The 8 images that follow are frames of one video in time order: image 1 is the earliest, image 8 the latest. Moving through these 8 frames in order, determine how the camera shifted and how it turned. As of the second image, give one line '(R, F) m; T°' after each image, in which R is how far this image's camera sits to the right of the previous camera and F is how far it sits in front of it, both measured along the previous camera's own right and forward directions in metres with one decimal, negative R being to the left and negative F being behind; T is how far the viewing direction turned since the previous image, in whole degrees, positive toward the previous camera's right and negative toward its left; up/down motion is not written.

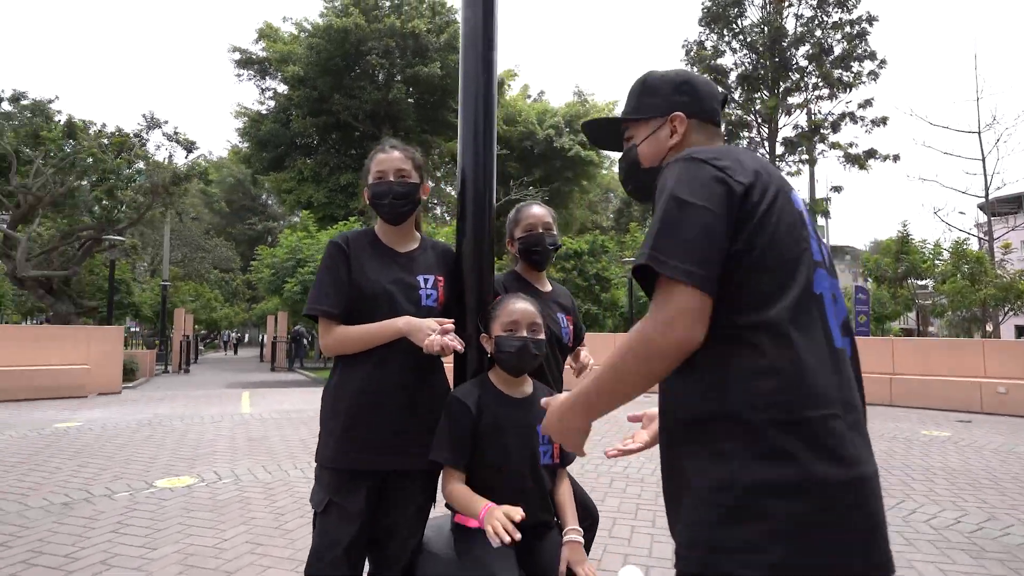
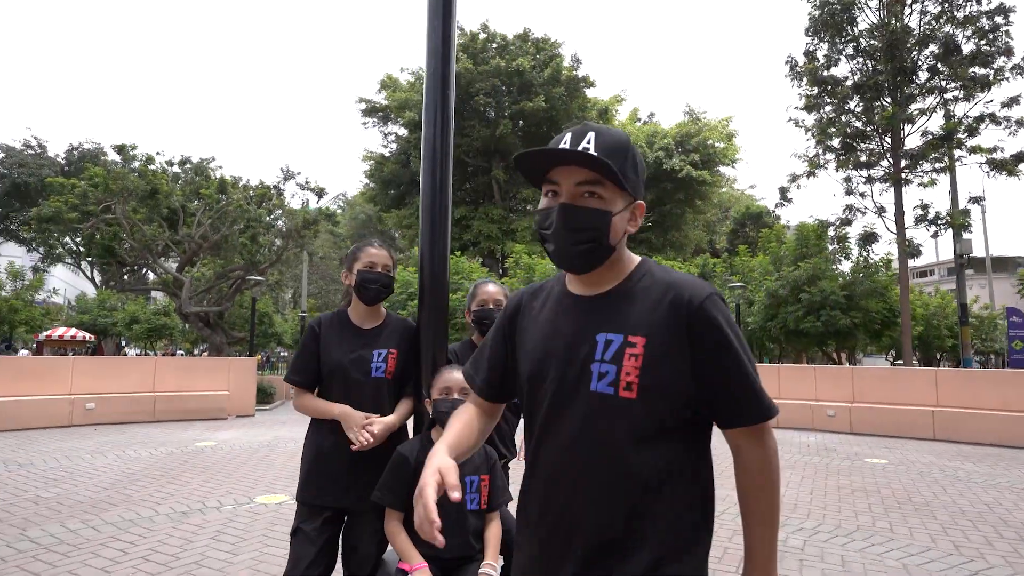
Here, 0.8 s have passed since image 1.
(+0.7, -0.4) m; -11°
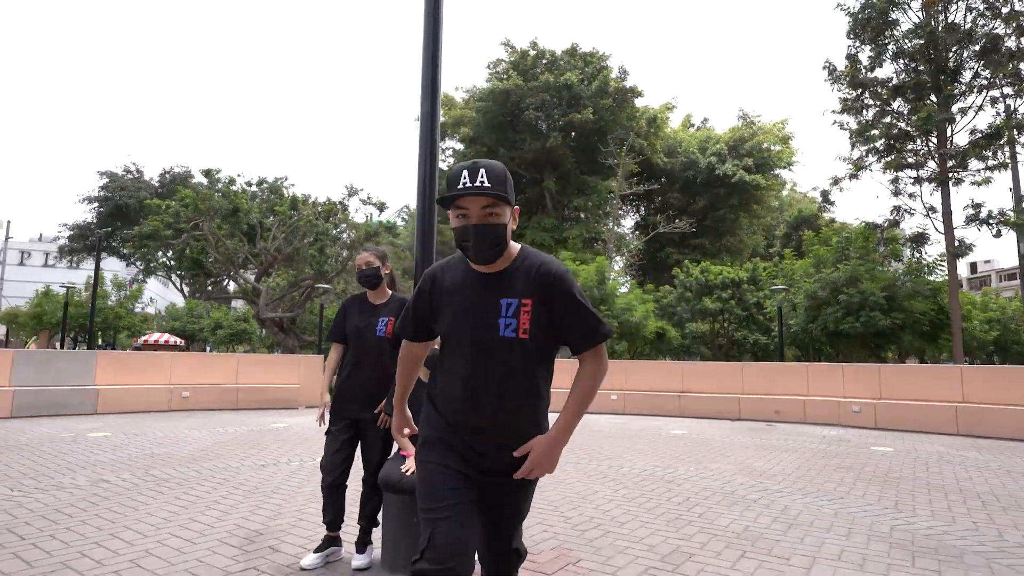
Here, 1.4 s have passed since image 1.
(+0.6, -1.1) m; -6°
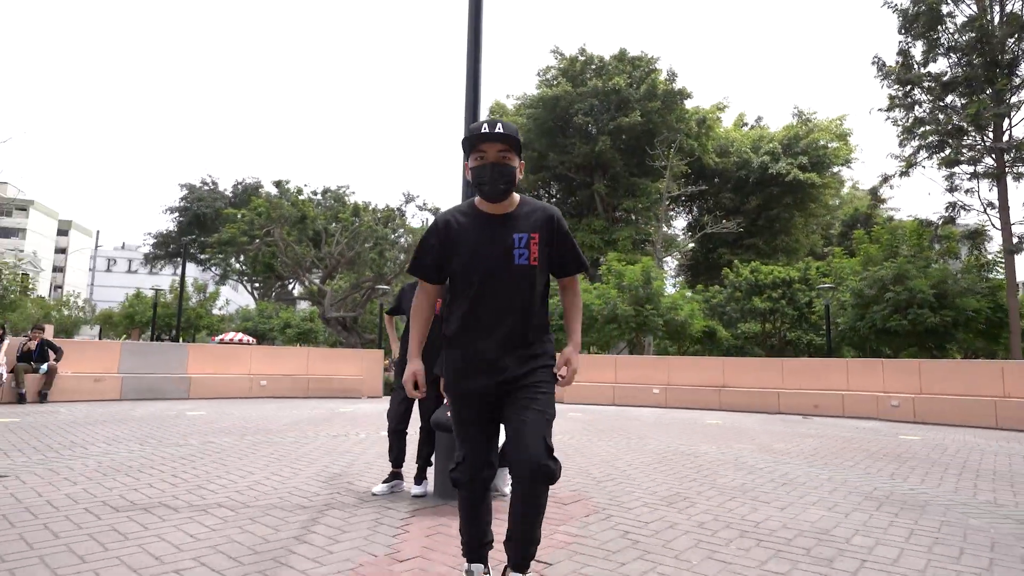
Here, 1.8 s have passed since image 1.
(+0.2, -0.9) m; -5°
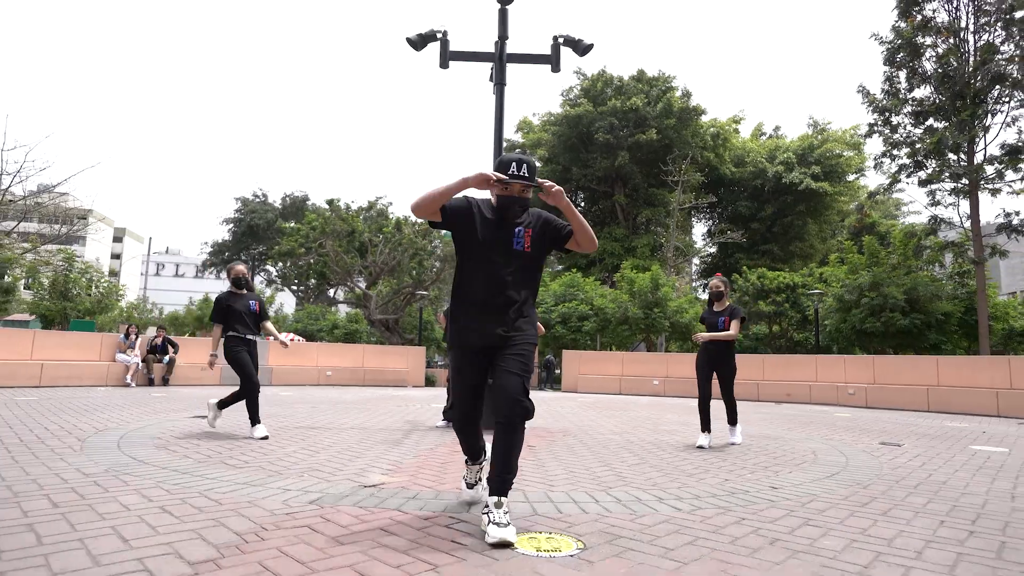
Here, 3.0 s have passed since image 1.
(+0.2, -2.8) m; -3°
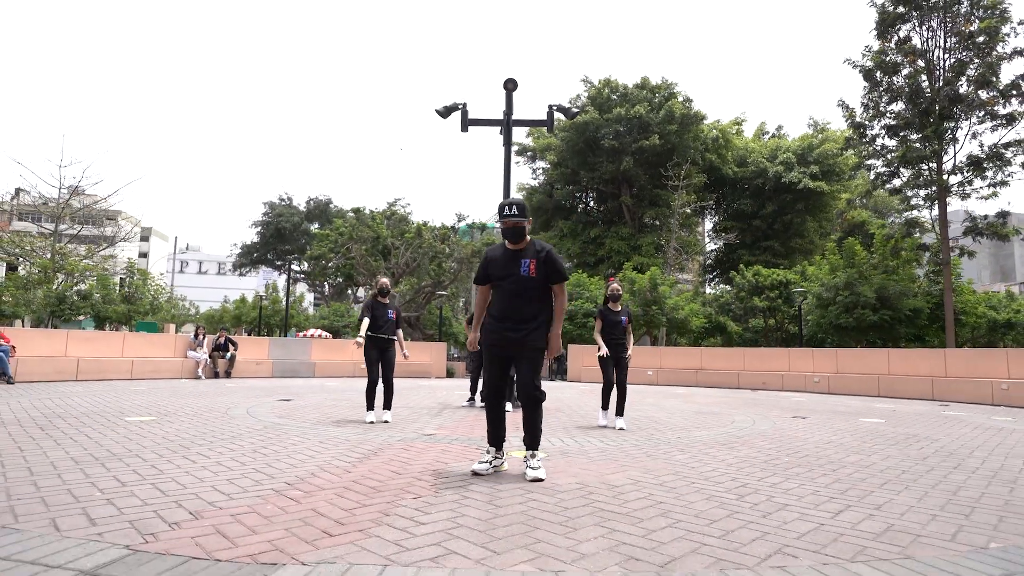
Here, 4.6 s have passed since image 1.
(+0.1, -2.4) m; -1°
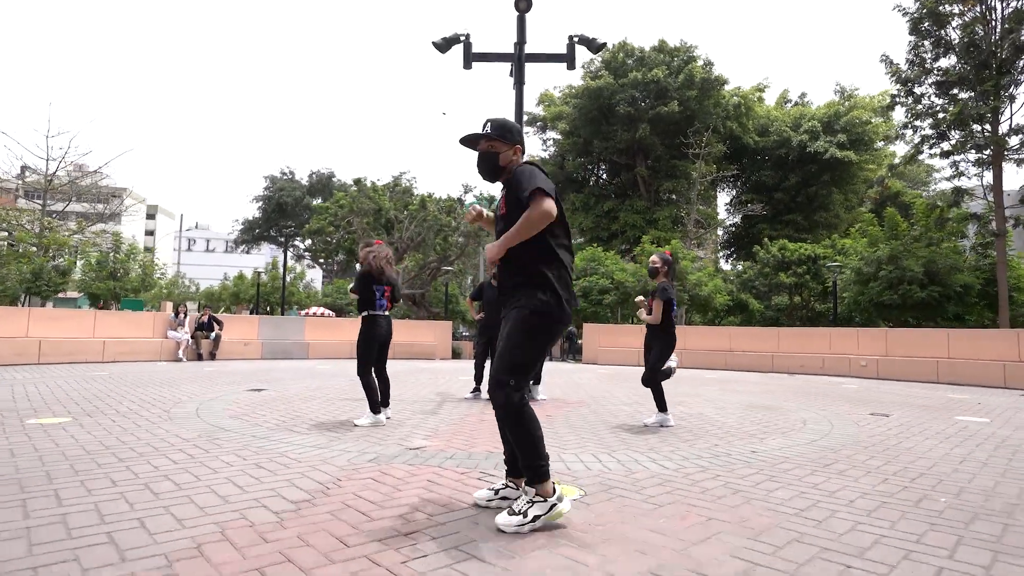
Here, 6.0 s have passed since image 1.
(-0.1, +1.7) m; -1°
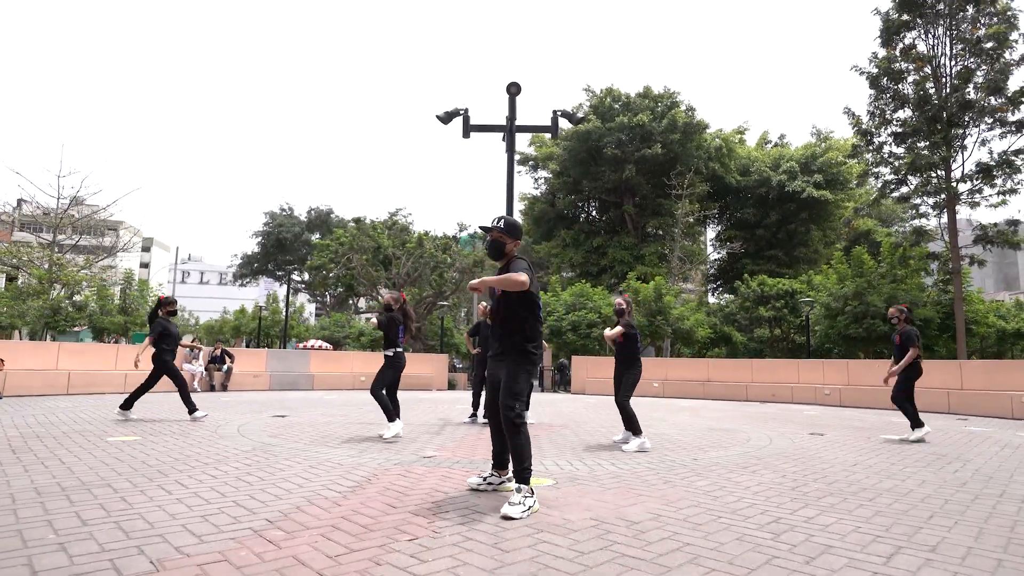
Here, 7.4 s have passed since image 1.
(0.0, -1.3) m; +1°
